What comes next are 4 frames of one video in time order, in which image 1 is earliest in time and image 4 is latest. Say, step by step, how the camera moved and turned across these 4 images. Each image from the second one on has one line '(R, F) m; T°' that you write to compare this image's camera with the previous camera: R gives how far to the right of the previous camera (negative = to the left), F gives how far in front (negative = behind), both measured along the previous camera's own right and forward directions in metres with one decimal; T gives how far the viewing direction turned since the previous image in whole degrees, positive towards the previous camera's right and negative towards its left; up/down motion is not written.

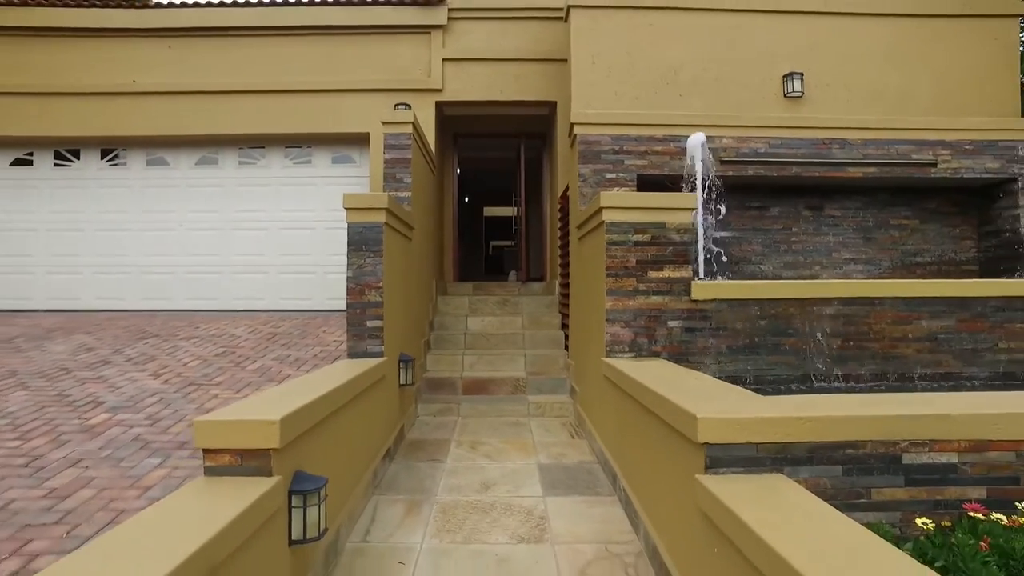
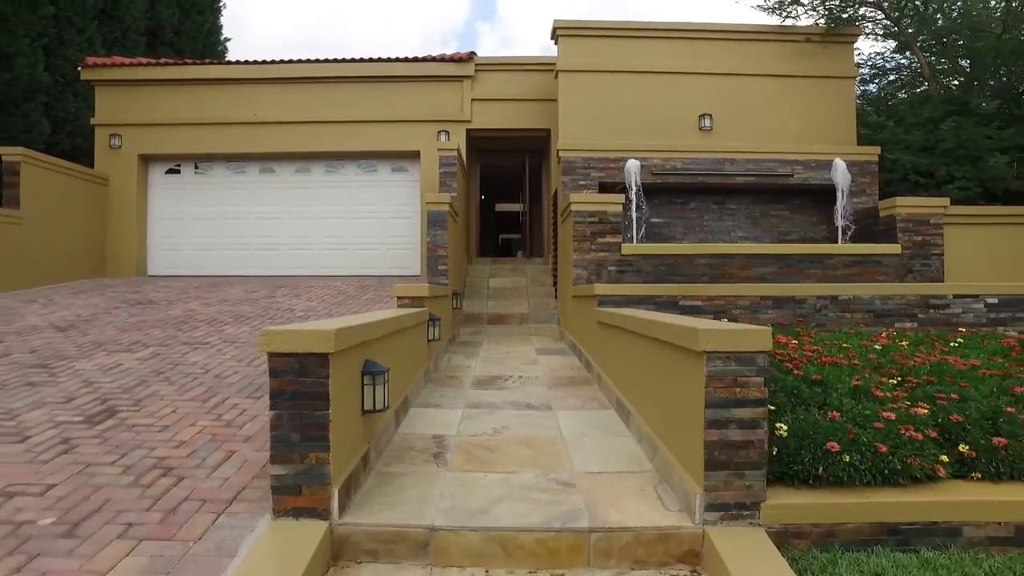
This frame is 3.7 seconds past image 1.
(0.0, -3.5) m; -1°
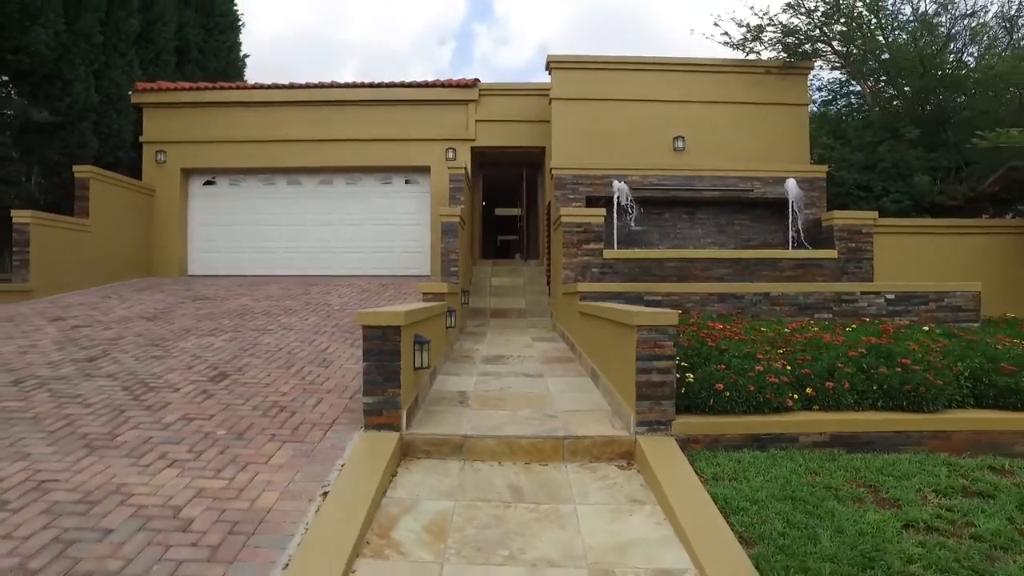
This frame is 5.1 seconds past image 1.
(0.0, -1.6) m; 0°
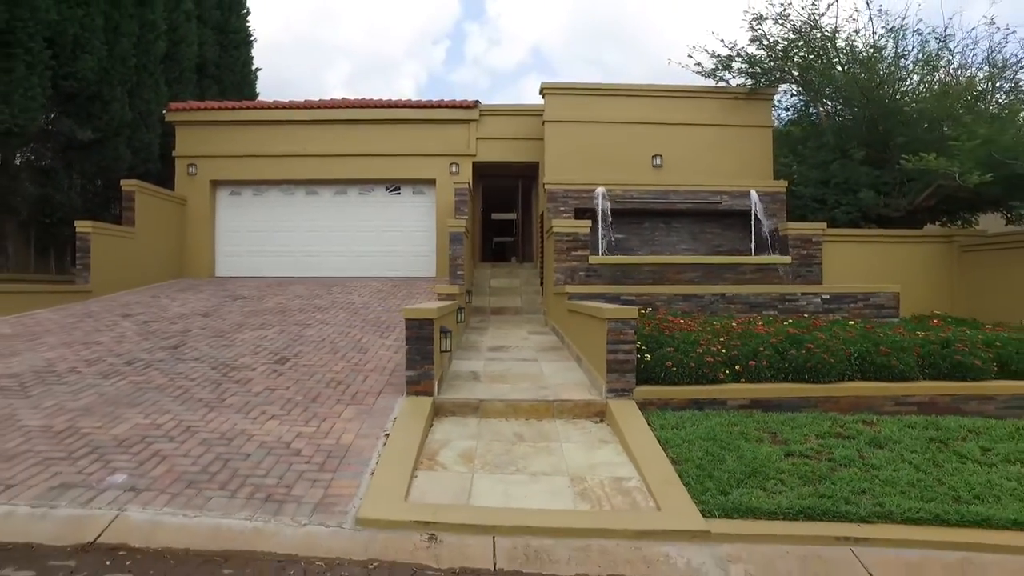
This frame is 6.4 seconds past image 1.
(-0.1, -1.5) m; +1°
